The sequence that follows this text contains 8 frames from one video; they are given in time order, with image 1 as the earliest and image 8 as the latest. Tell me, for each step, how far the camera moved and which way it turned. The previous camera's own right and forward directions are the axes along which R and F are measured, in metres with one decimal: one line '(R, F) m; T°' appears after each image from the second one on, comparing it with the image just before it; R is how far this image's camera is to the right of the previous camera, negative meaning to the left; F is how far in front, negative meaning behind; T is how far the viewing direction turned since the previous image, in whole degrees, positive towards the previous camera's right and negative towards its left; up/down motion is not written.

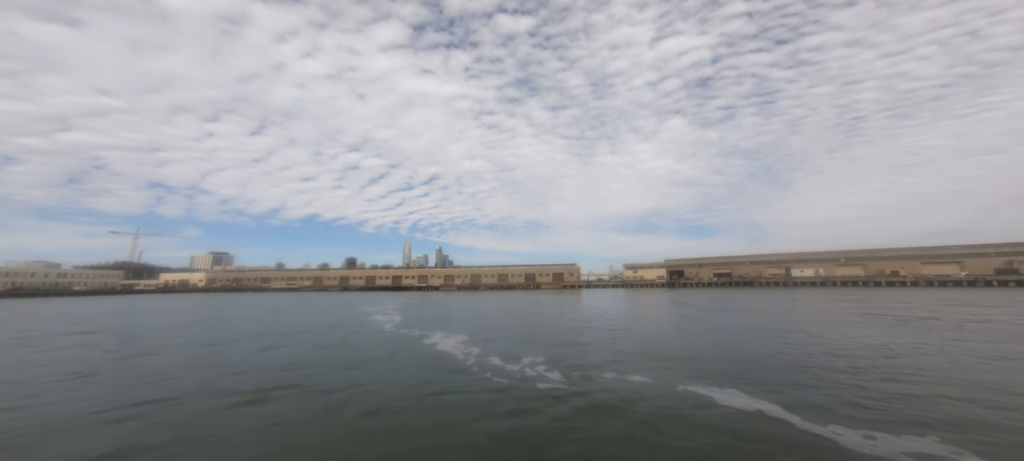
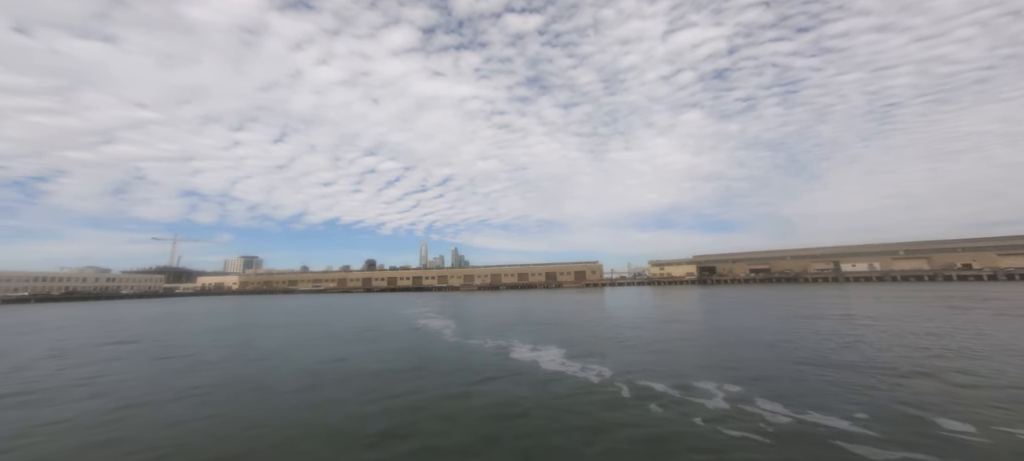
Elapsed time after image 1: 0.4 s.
(-0.2, +0.1) m; -3°
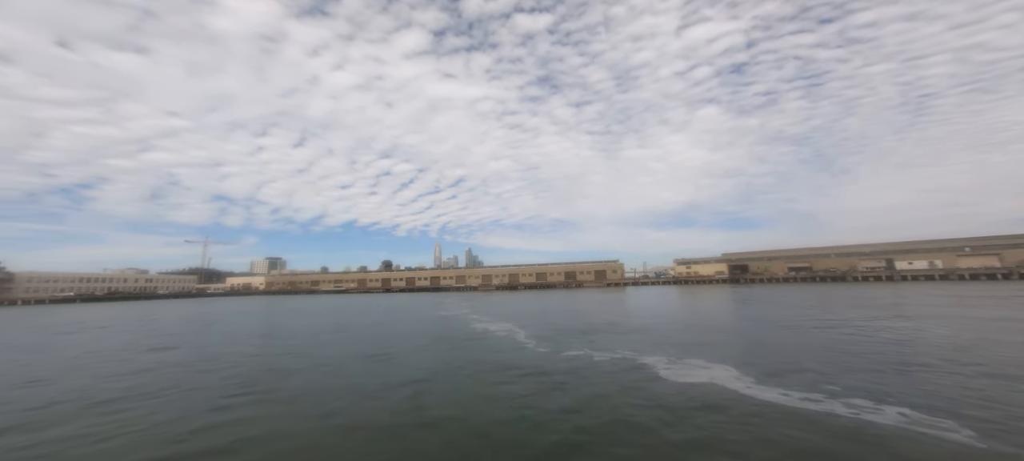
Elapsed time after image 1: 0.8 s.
(-0.4, 0.0) m; -3°
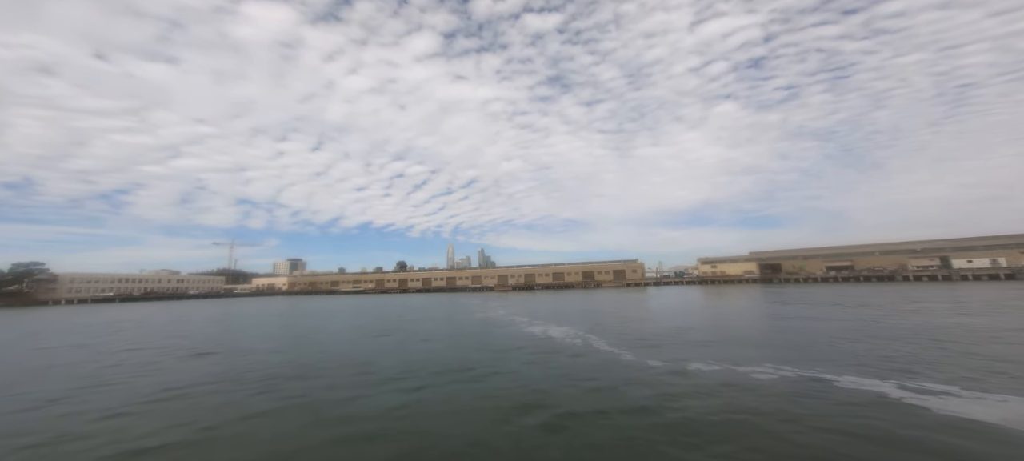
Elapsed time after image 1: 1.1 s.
(-0.4, 0.0) m; -2°
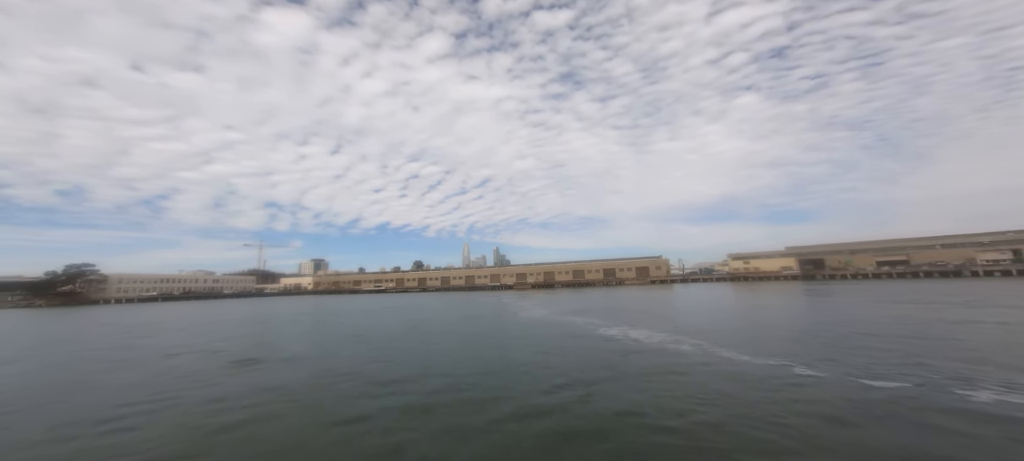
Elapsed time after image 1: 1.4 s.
(-0.6, -0.1) m; -3°
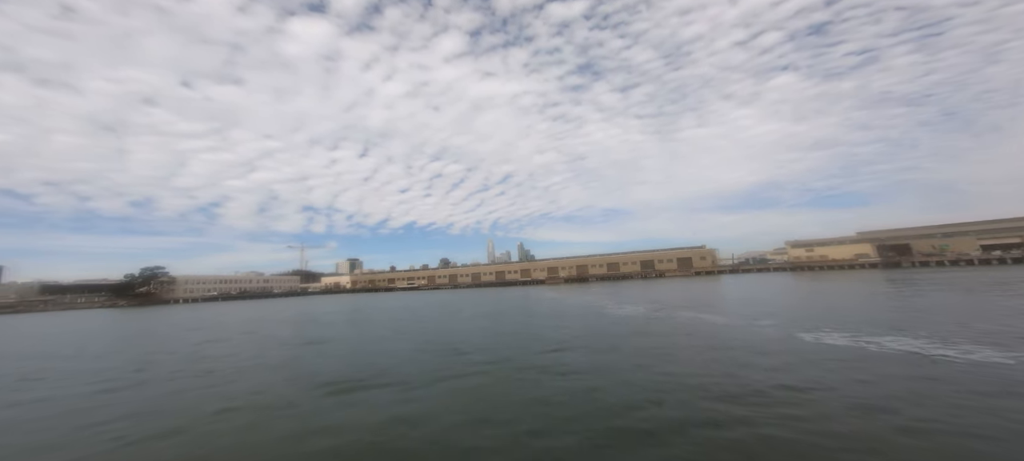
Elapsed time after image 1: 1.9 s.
(-1.3, -0.1) m; -4°
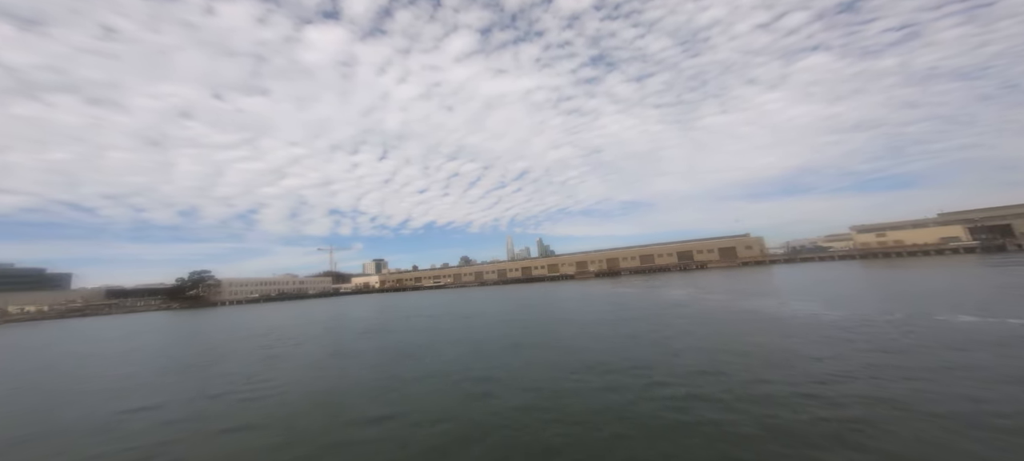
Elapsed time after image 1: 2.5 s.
(-1.7, +0.5) m; -3°
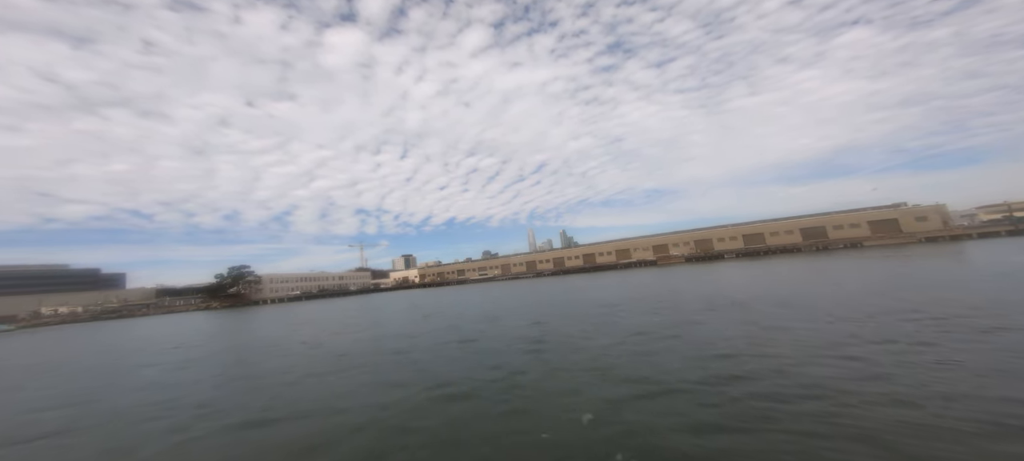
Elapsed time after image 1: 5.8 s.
(-9.2, +9.3) m; -4°
